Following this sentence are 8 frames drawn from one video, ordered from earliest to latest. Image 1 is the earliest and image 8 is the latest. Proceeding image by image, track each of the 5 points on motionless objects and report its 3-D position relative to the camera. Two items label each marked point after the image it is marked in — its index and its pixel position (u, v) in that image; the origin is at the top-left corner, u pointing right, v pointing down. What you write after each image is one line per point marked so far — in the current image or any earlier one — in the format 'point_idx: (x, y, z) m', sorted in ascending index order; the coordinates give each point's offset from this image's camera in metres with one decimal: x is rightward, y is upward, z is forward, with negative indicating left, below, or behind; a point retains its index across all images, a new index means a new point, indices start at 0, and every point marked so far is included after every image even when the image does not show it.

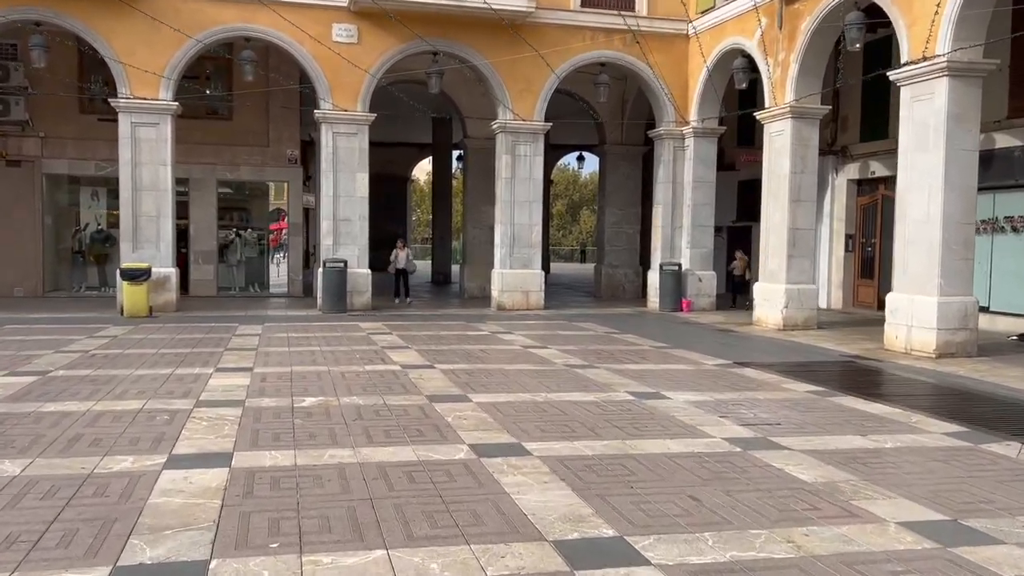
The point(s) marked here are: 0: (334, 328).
0: (-2.9, -0.7, +13.5) m
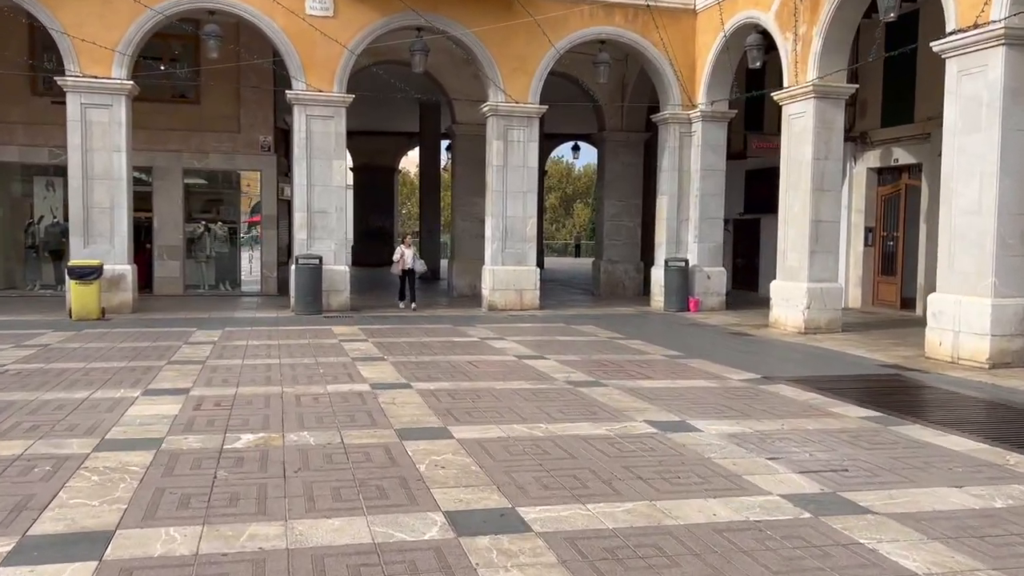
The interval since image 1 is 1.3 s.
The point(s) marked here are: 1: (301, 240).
0: (-3.0, -0.7, +11.9) m
1: (-4.0, +0.9, +15.7) m
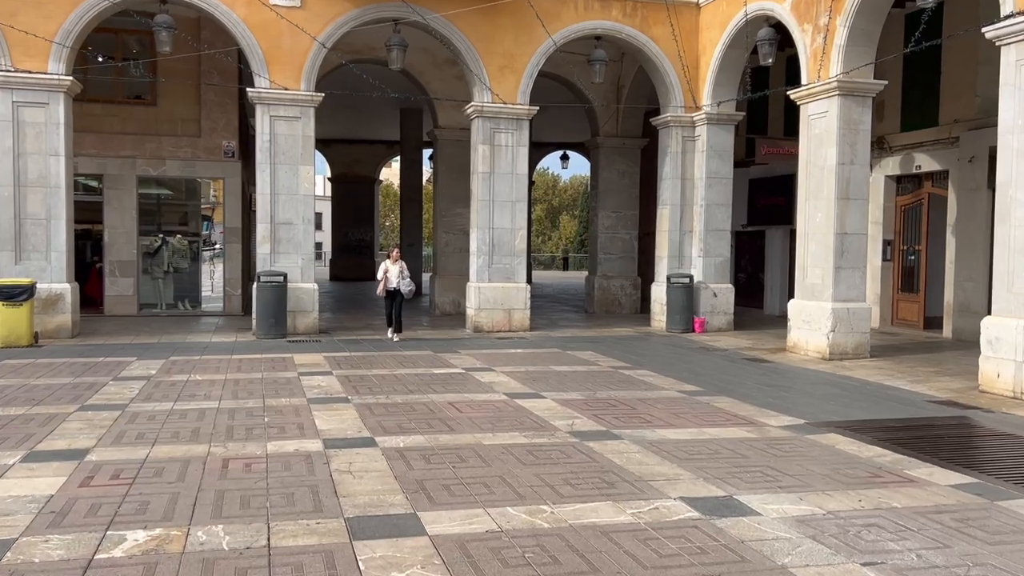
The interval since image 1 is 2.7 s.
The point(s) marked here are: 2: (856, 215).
0: (-3.2, -1.0, +10.3) m
1: (-4.2, +0.6, +14.1) m
2: (+5.1, +1.1, +12.2) m
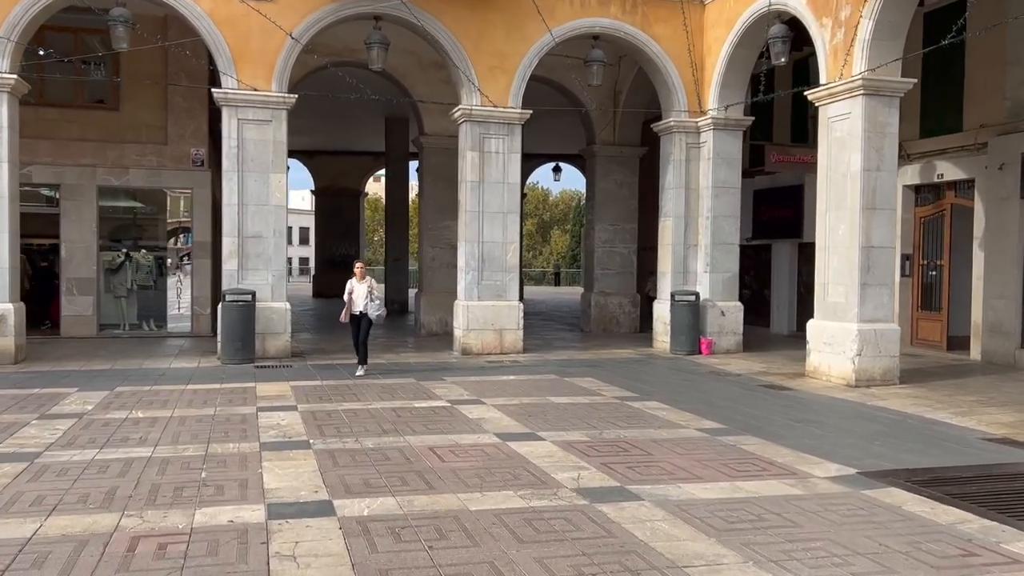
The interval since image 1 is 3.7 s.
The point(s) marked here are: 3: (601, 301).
0: (-3.2, -1.2, +9.0) m
1: (-4.4, +0.3, +12.8) m
2: (+4.9, +0.8, +11.0) m
3: (+1.9, -0.3, +17.5) m
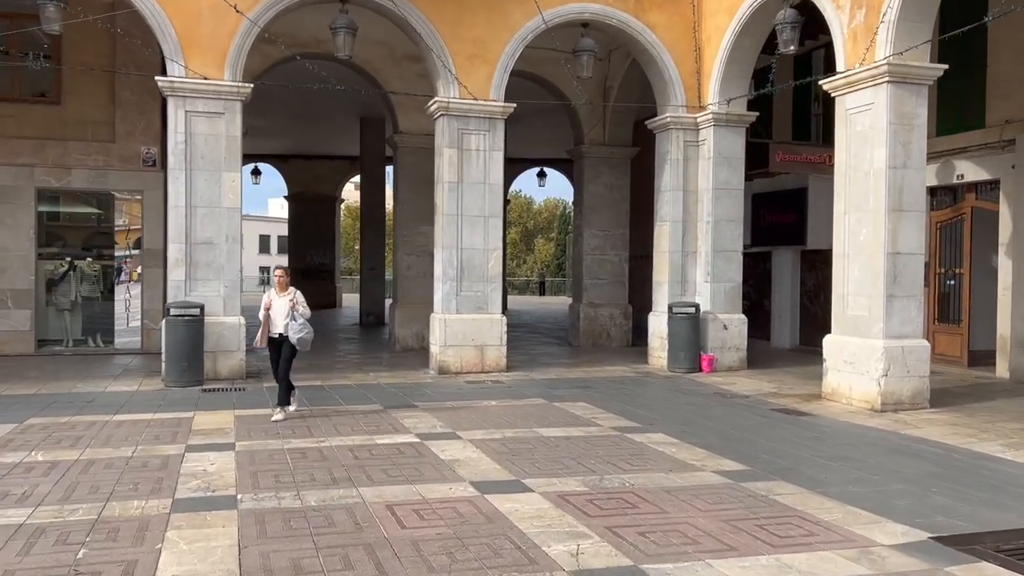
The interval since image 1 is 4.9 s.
0: (-3.4, -1.3, +7.6) m
1: (-4.6, +0.1, +11.4) m
2: (+4.7, +0.7, +9.8) m
3: (+1.5, -0.5, +16.2) m
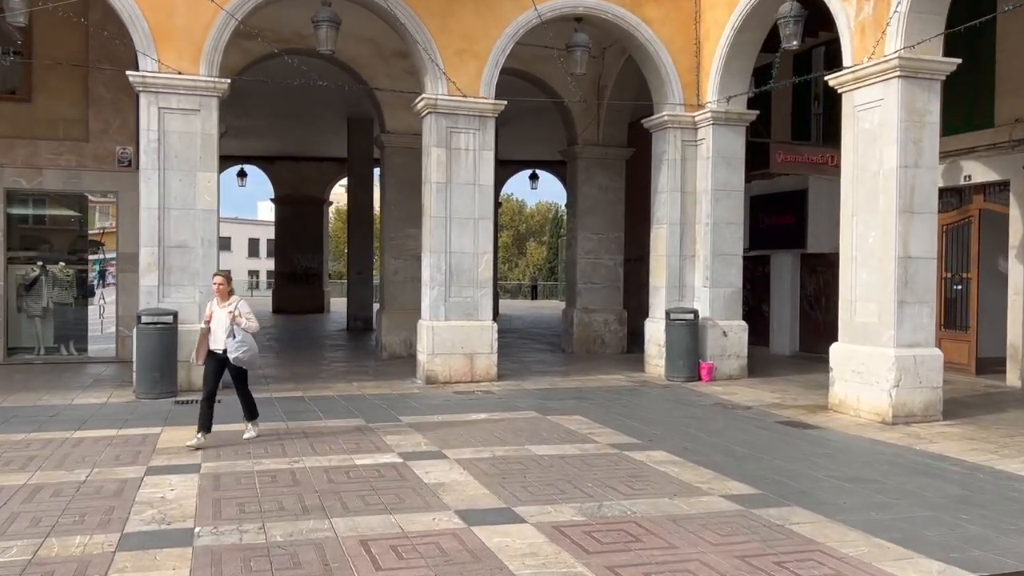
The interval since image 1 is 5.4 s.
0: (-3.5, -1.4, +7.0) m
1: (-4.7, 0.0, +10.8) m
2: (+4.6, +0.6, +9.3) m
3: (+1.4, -0.6, +15.6) m
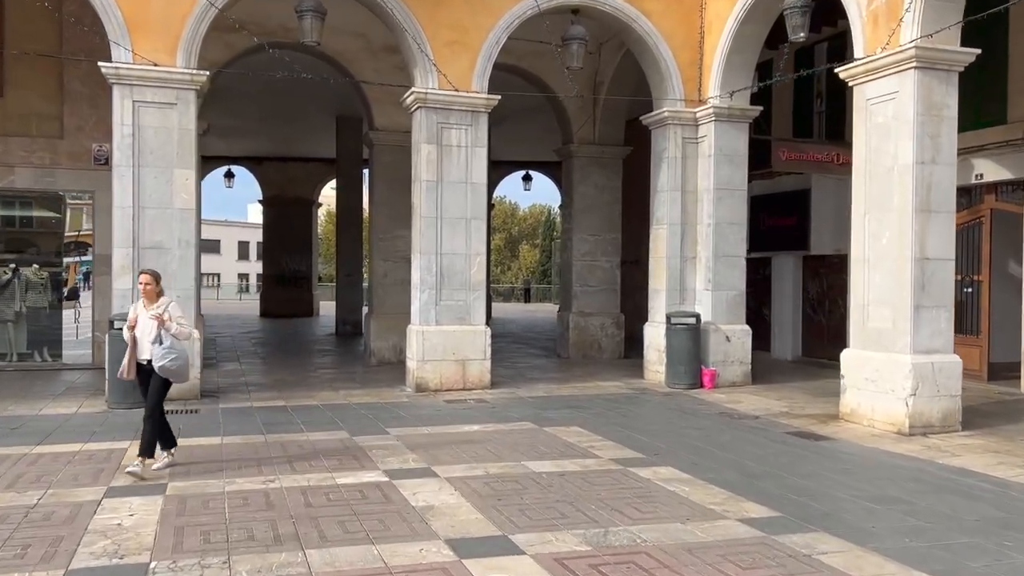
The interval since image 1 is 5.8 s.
0: (-3.5, -1.4, +6.4) m
1: (-4.8, 0.0, +10.2) m
2: (+4.6, +0.6, +8.8) m
3: (+1.3, -0.6, +15.1) m
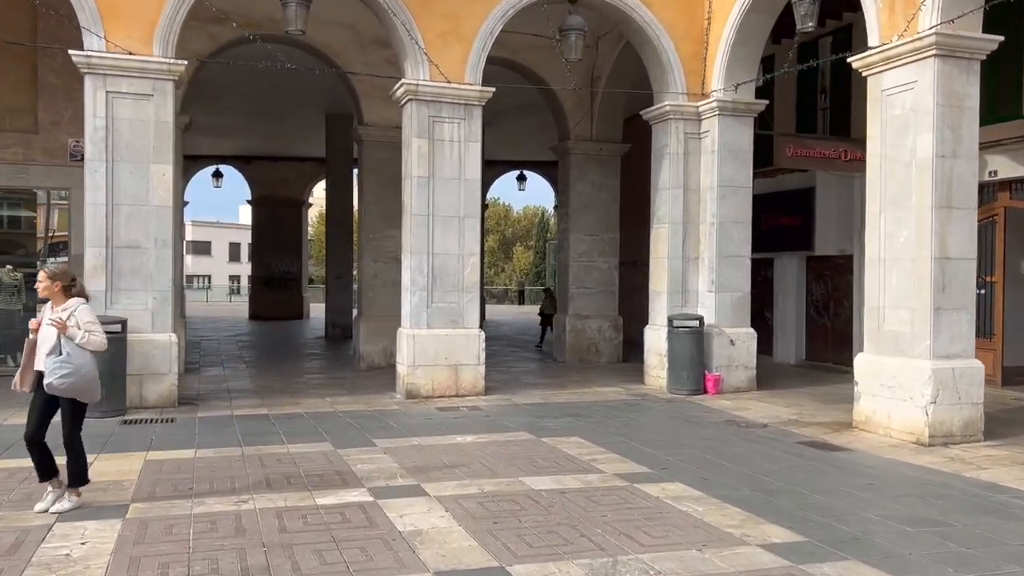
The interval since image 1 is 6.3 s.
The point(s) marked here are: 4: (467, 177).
0: (-3.6, -1.4, +5.9) m
1: (-4.9, -0.1, +9.7) m
2: (+4.5, +0.6, +8.3) m
3: (+1.2, -0.7, +14.6) m
4: (-0.6, +1.5, +11.1) m
